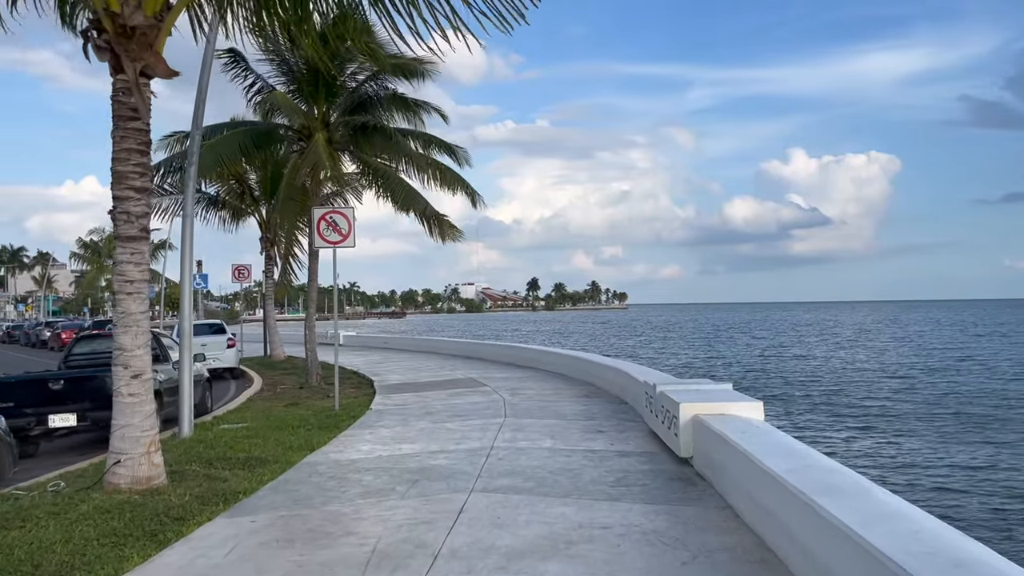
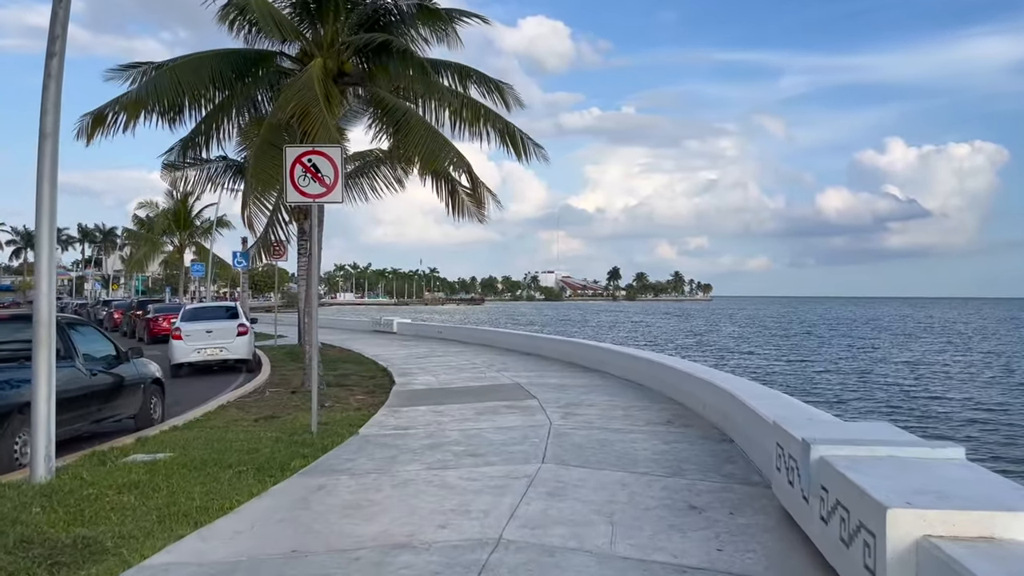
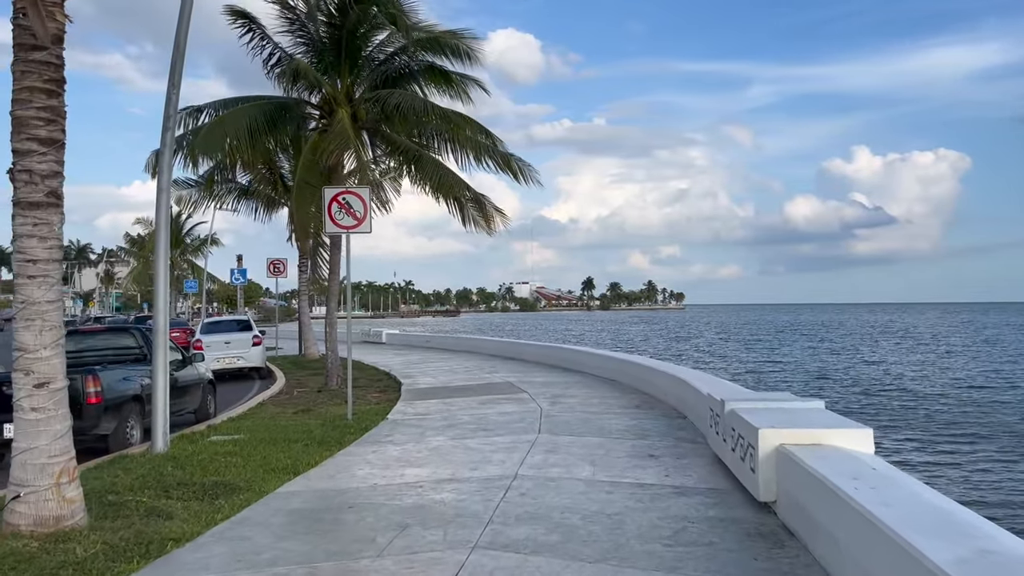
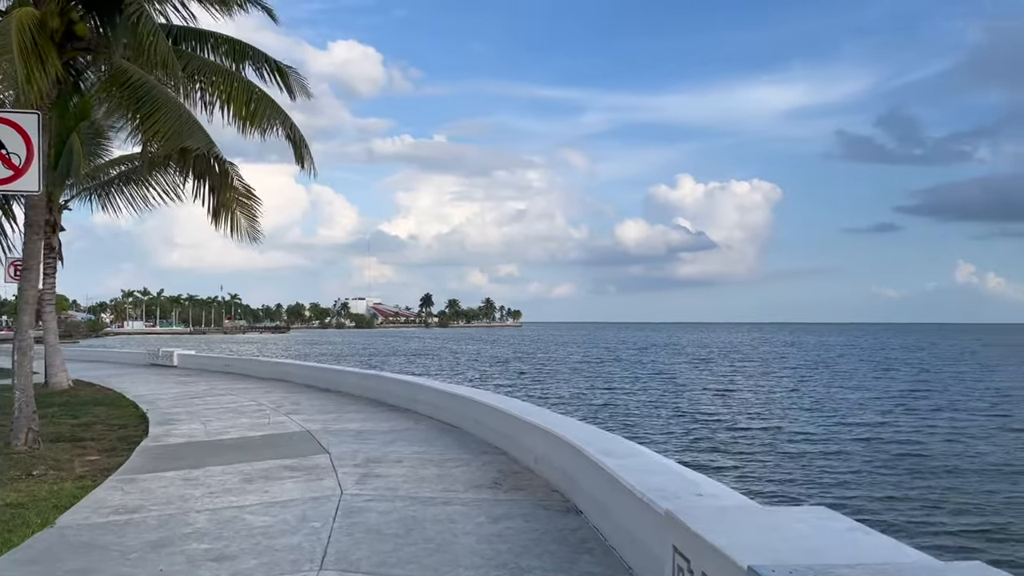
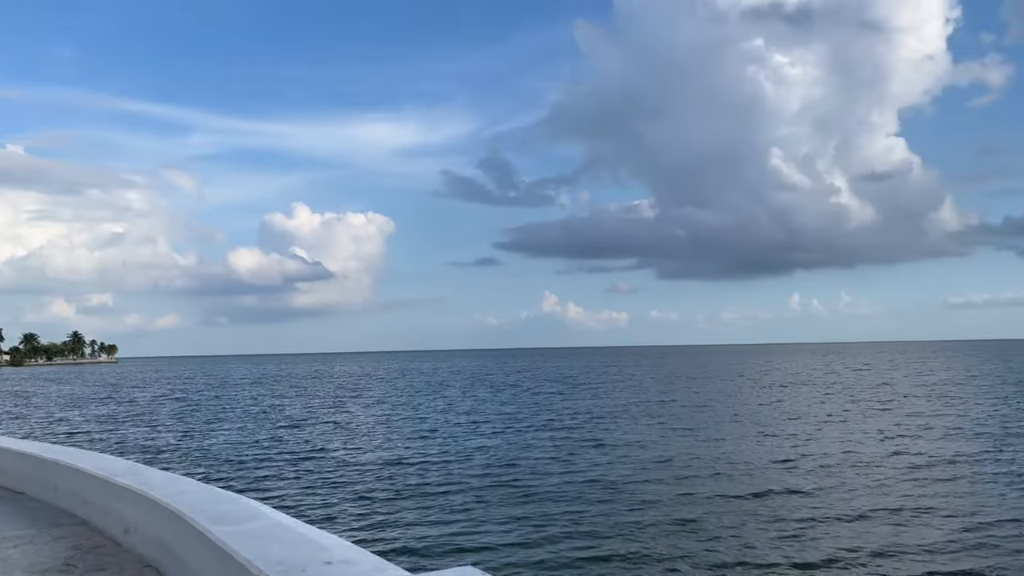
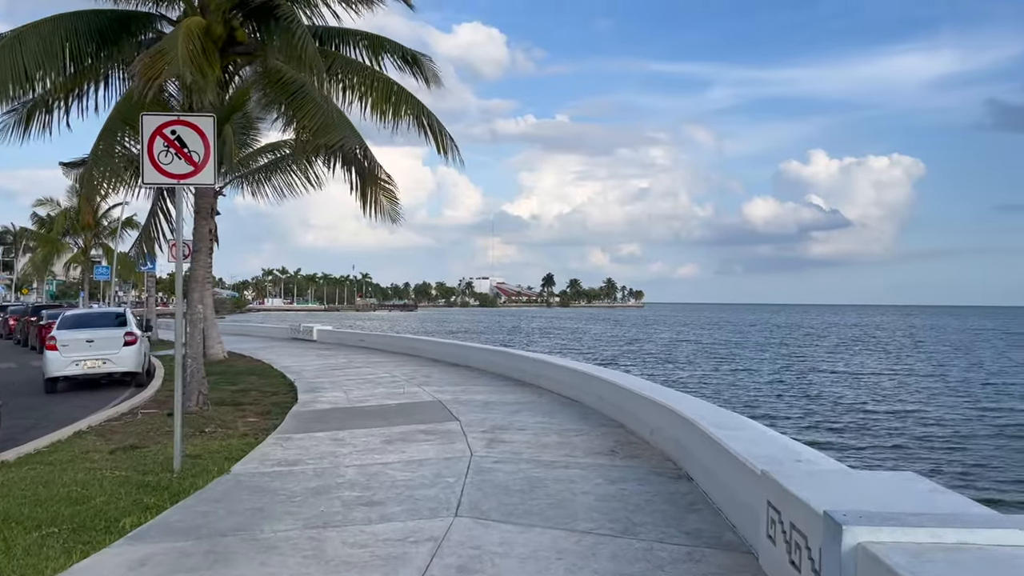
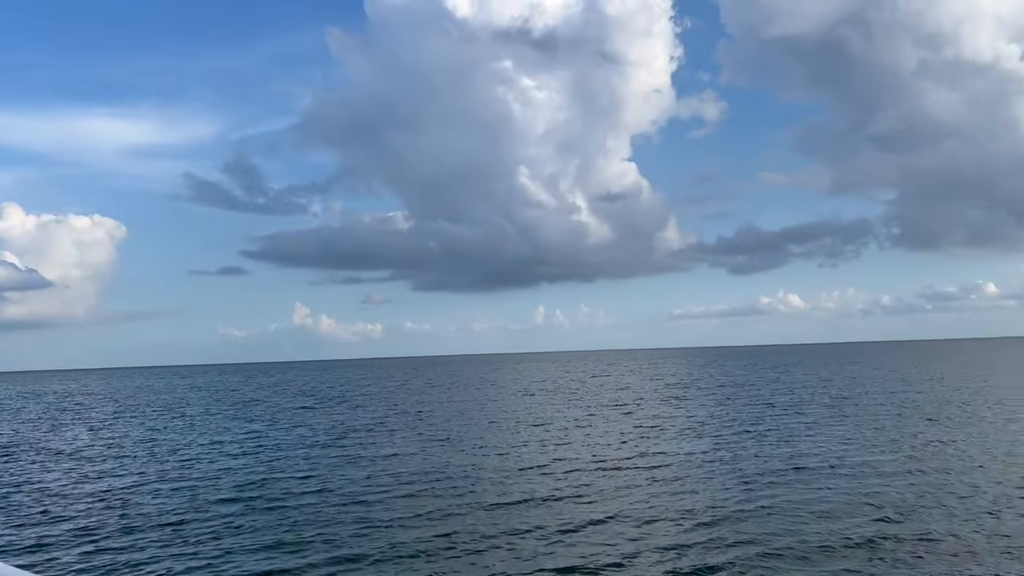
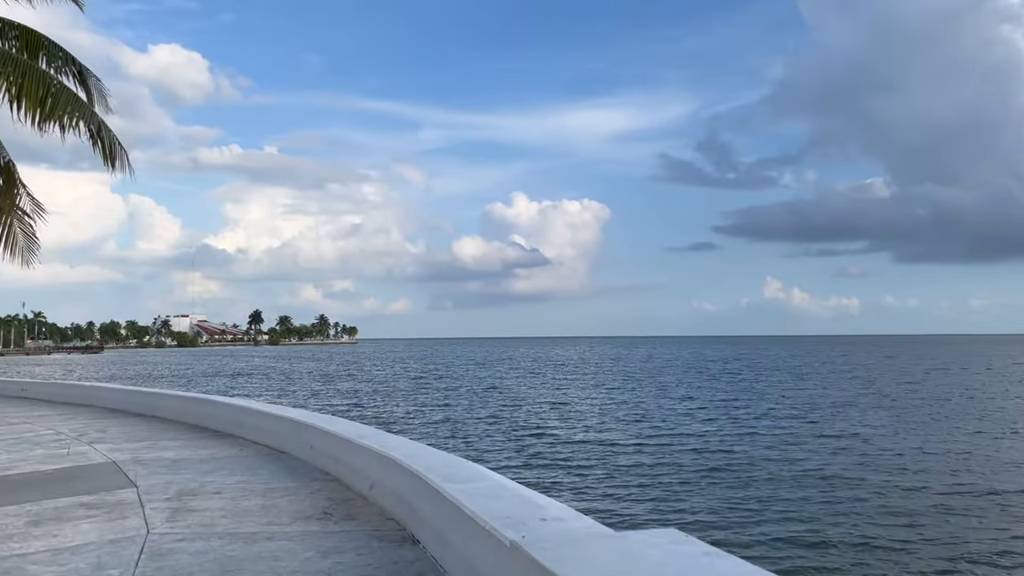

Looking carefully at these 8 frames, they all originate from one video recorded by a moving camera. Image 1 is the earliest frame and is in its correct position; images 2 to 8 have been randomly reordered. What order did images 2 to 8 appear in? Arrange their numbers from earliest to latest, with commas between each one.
3, 2, 6, 4, 8, 5, 7
